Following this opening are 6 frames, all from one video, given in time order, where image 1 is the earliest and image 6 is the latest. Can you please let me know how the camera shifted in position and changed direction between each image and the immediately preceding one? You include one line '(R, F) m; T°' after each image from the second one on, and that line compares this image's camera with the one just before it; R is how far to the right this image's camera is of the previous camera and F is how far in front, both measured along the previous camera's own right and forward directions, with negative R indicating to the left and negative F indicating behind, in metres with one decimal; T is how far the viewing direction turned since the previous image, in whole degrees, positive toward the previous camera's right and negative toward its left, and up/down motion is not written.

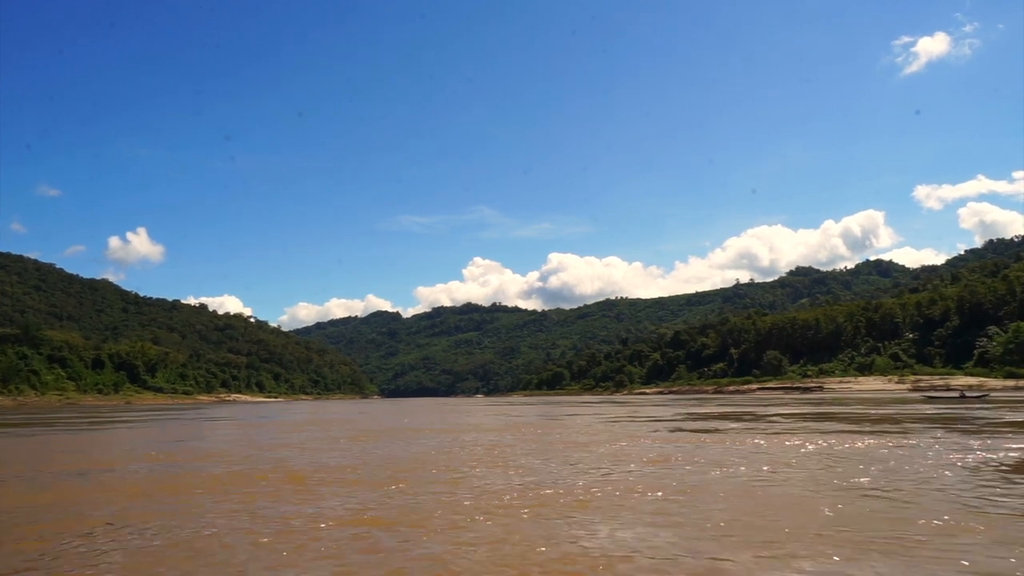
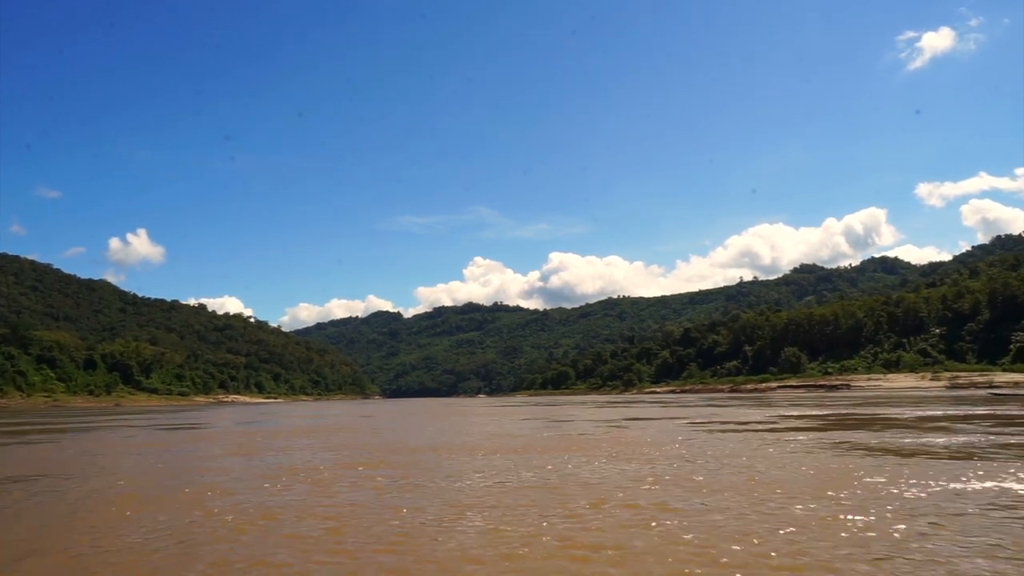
(-0.7, +3.6) m; 0°
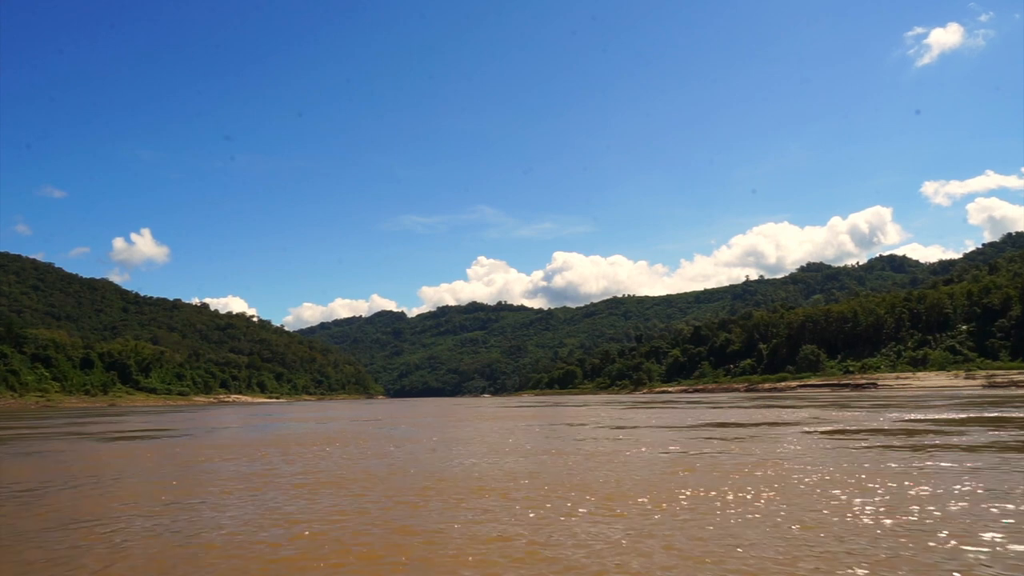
(-0.5, +2.8) m; 0°
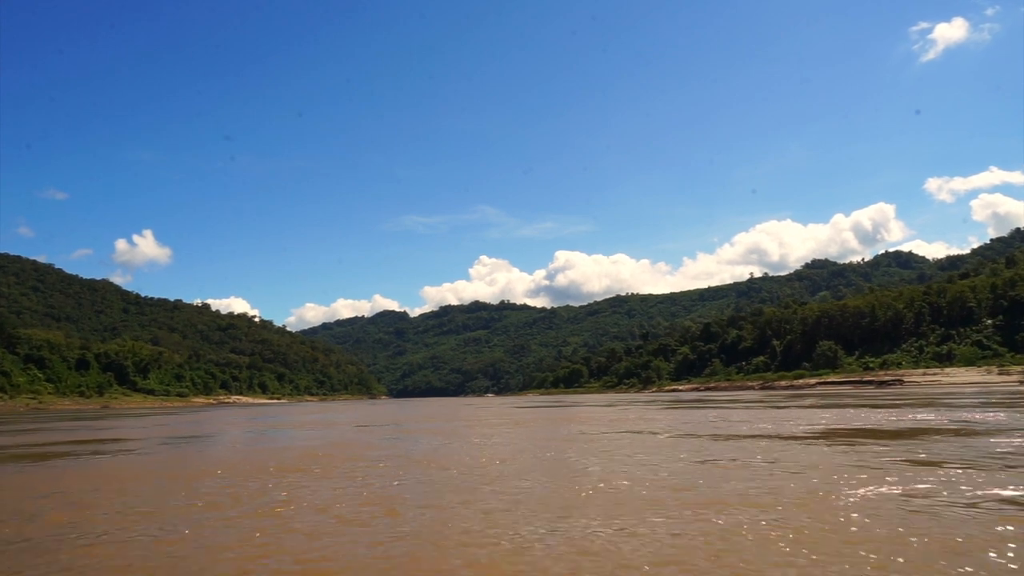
(-0.5, +2.7) m; 0°
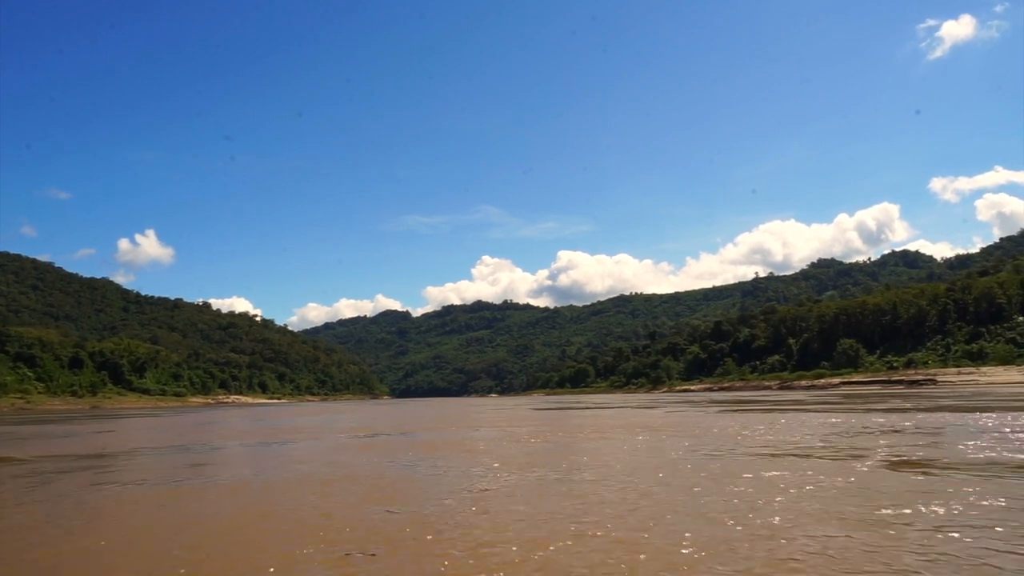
(-0.5, +3.2) m; 0°
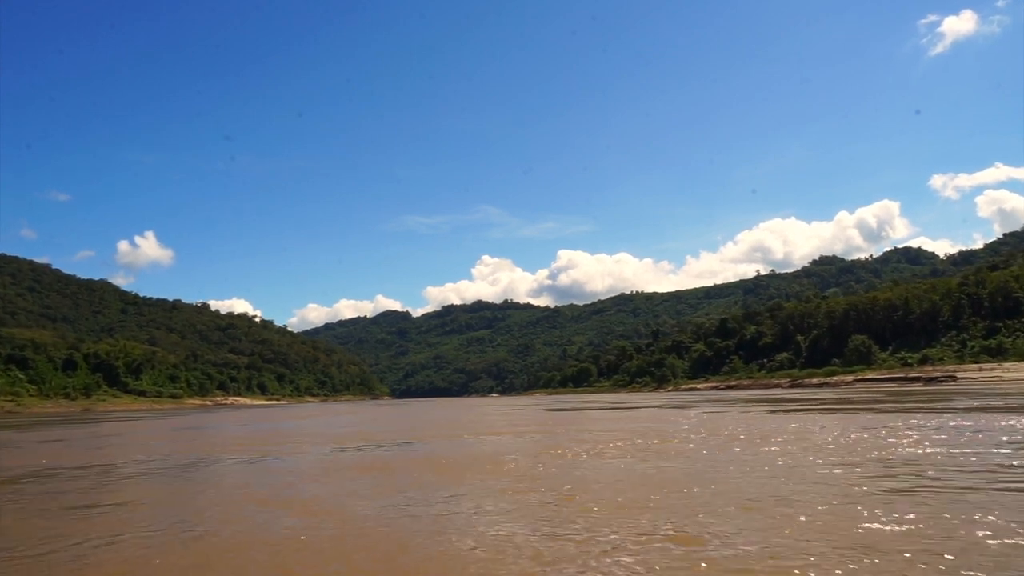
(-0.3, +1.9) m; 0°
